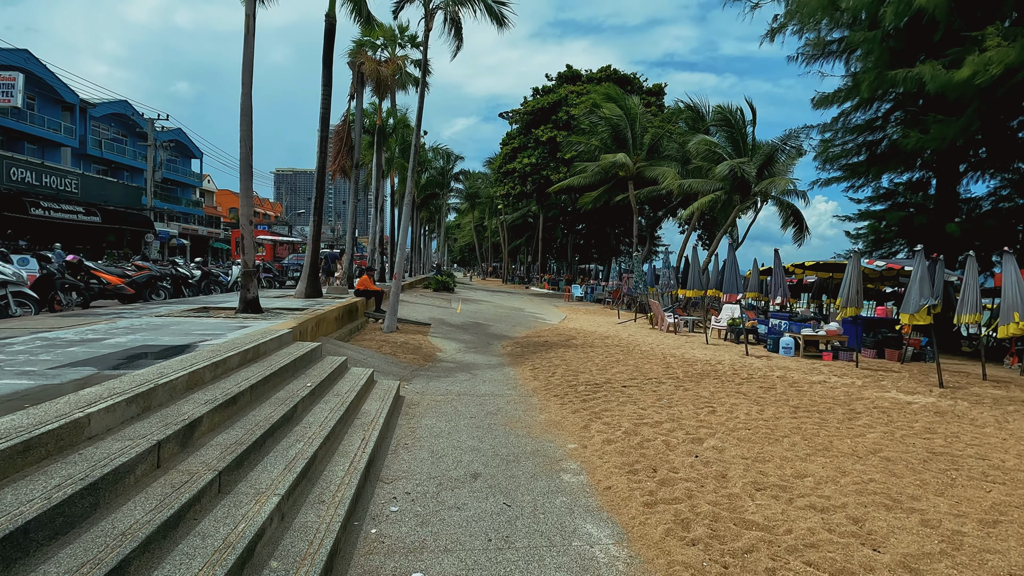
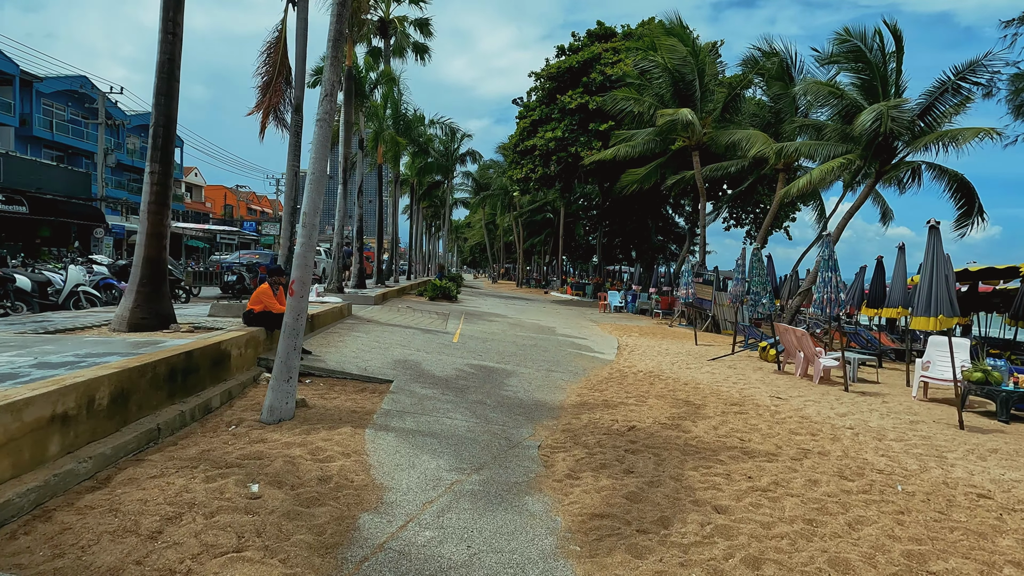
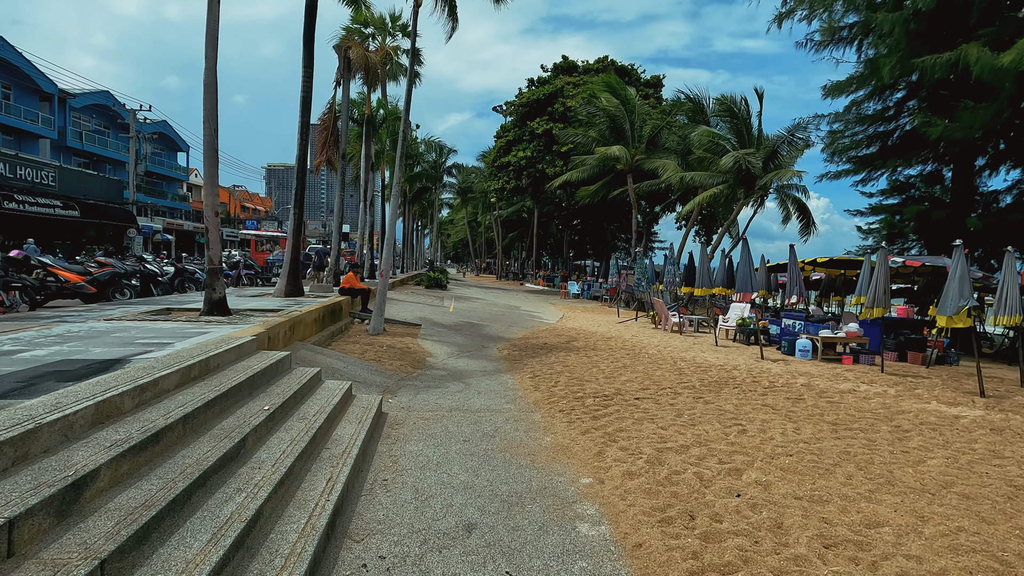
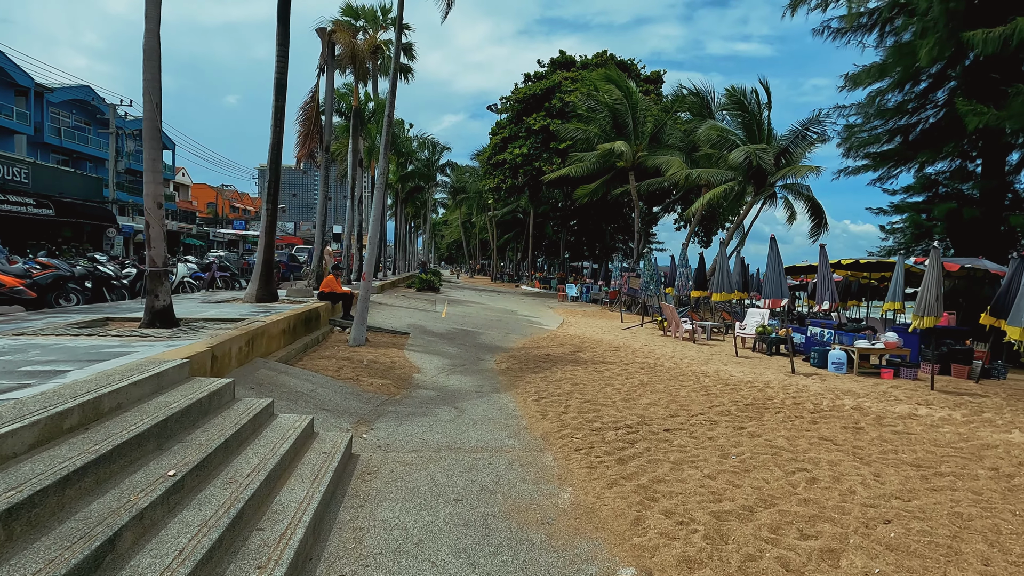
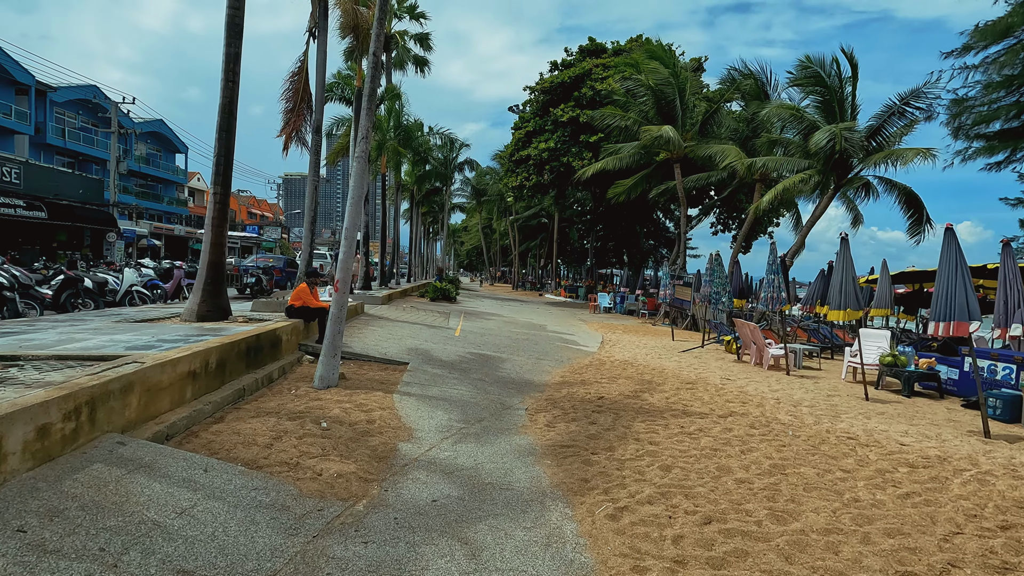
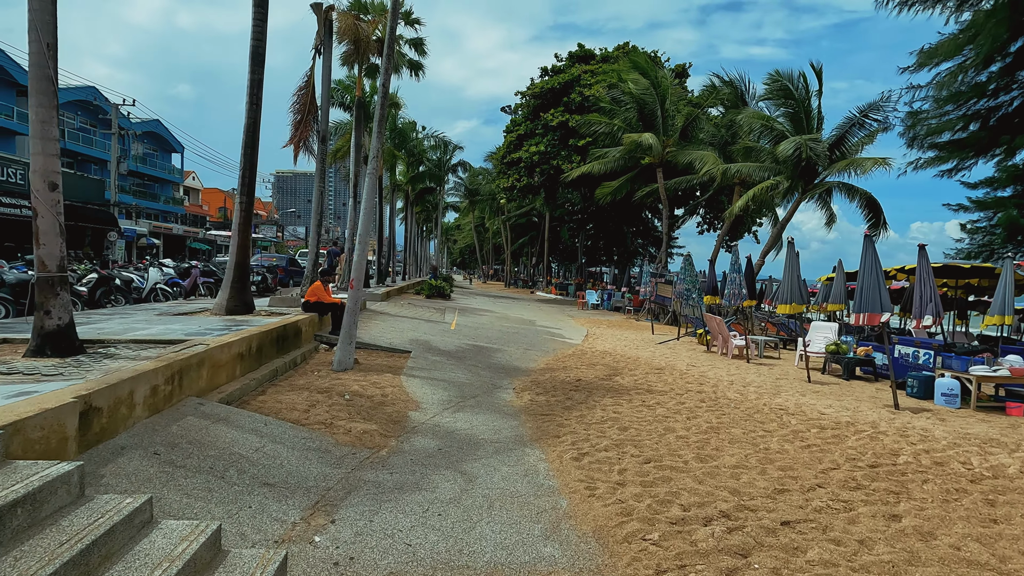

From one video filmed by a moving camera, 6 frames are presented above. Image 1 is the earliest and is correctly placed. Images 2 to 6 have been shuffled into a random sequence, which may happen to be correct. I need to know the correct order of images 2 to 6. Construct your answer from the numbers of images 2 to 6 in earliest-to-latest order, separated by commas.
3, 4, 6, 5, 2
